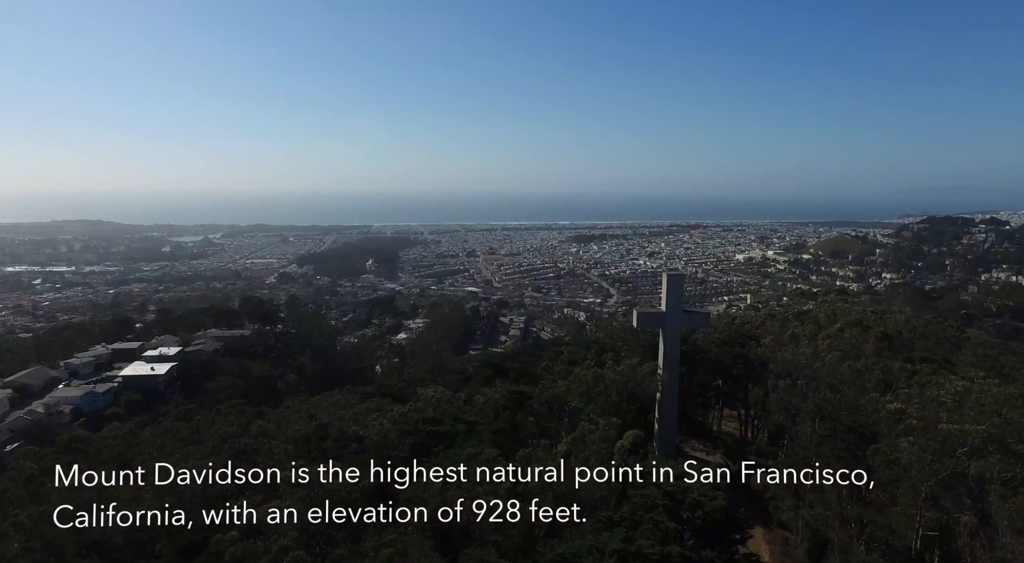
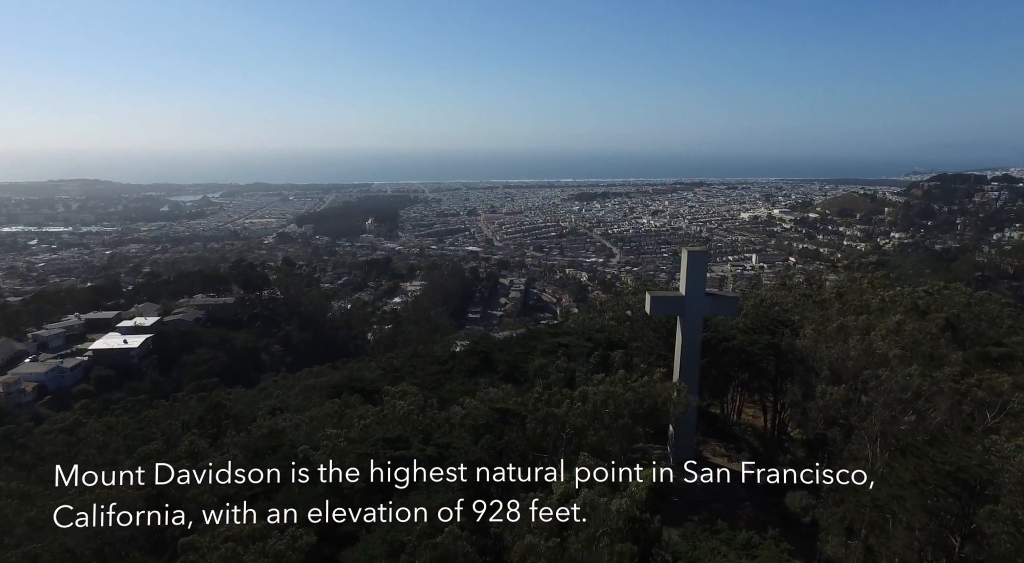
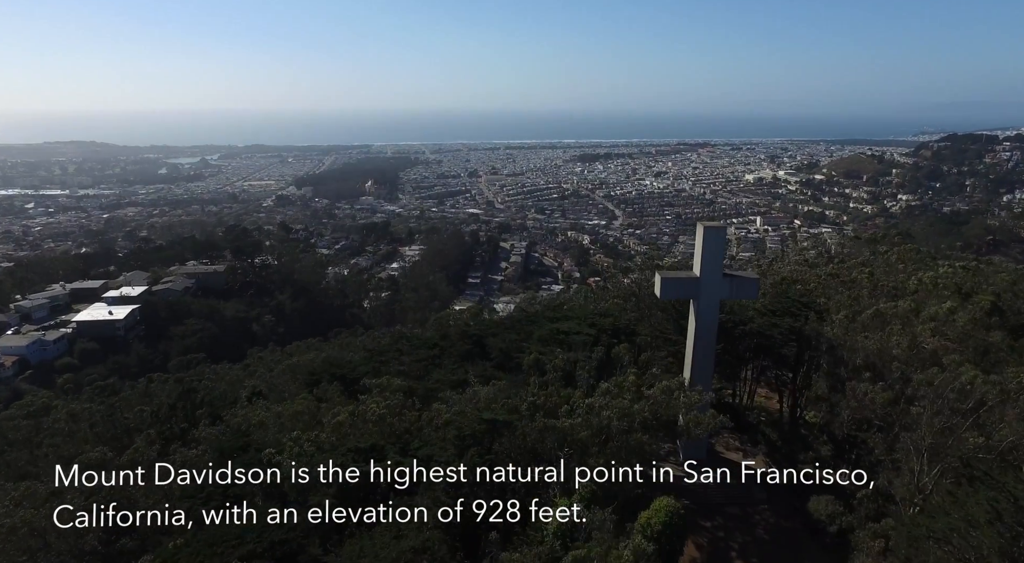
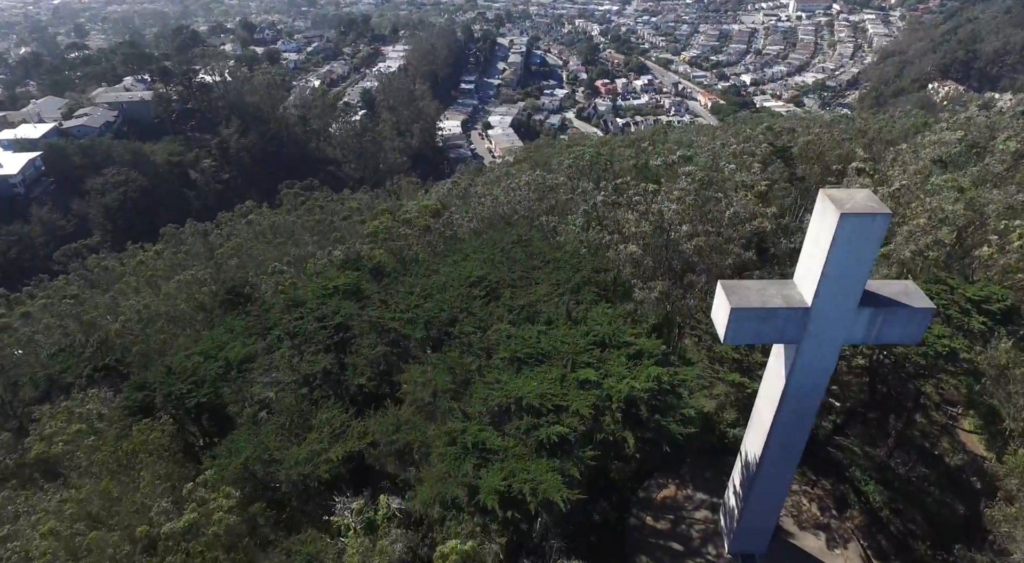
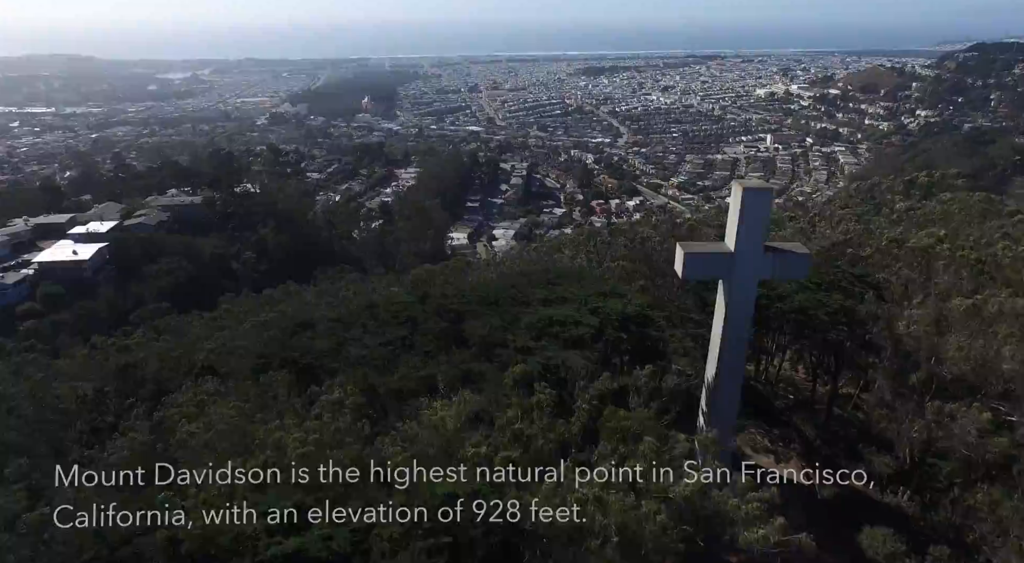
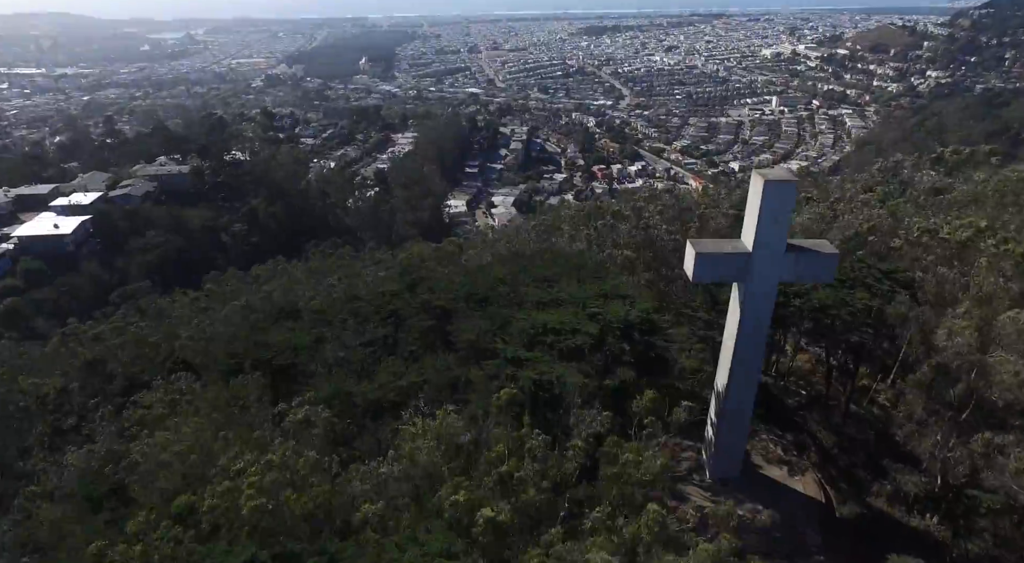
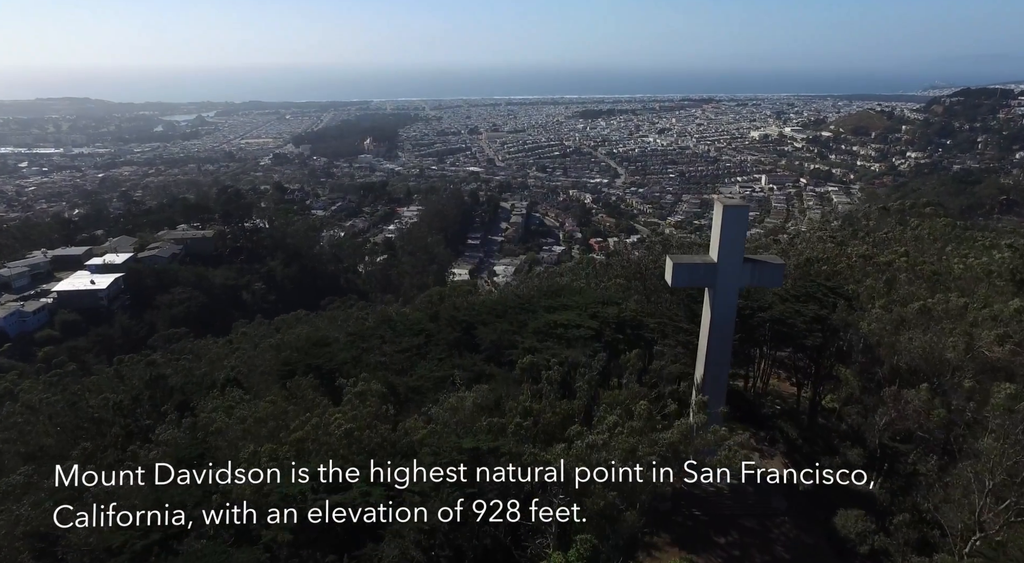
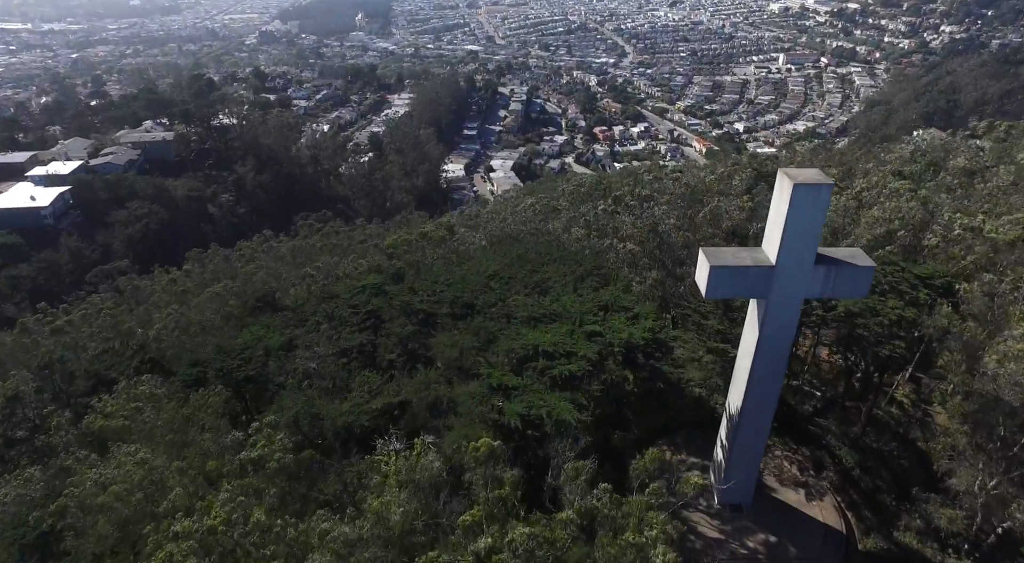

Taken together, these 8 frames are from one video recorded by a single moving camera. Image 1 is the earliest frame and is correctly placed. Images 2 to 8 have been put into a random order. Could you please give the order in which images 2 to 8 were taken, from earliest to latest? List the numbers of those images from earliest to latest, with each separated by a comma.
2, 3, 7, 5, 6, 8, 4
